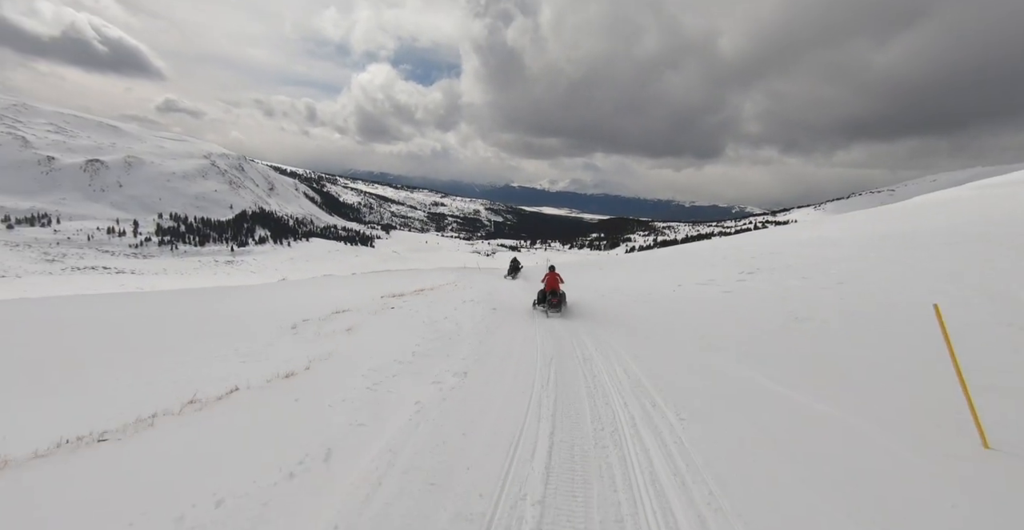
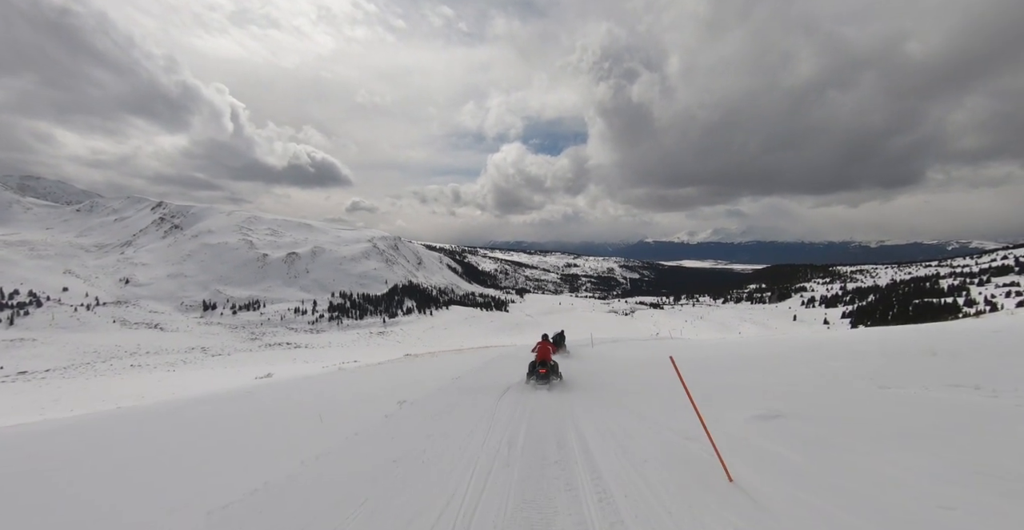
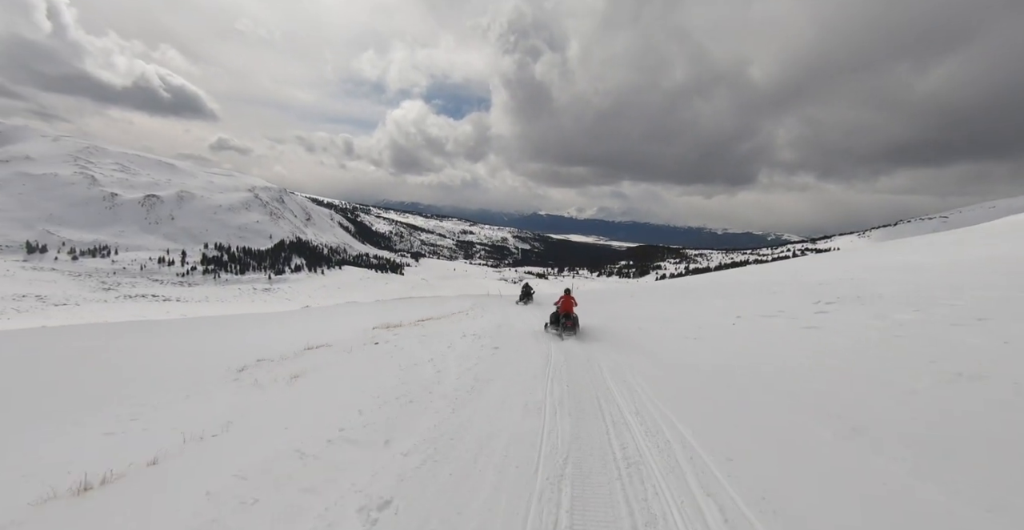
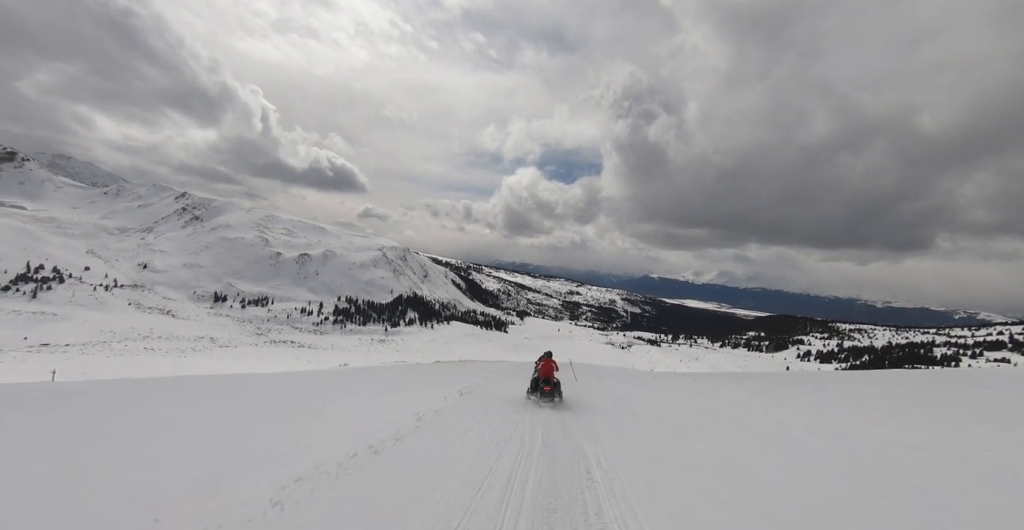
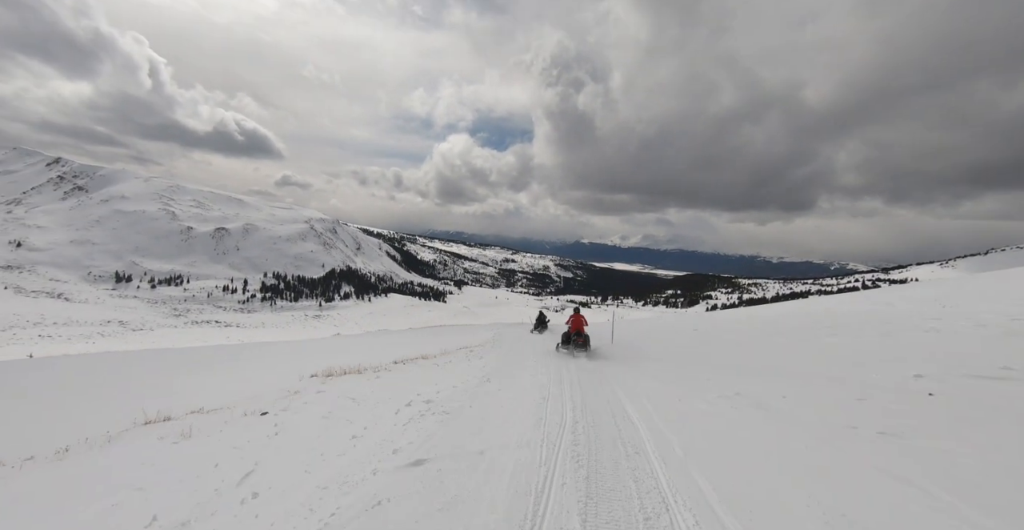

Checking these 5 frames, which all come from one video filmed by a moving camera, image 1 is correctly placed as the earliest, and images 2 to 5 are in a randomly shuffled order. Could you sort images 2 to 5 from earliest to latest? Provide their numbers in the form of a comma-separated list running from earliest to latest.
3, 5, 4, 2
